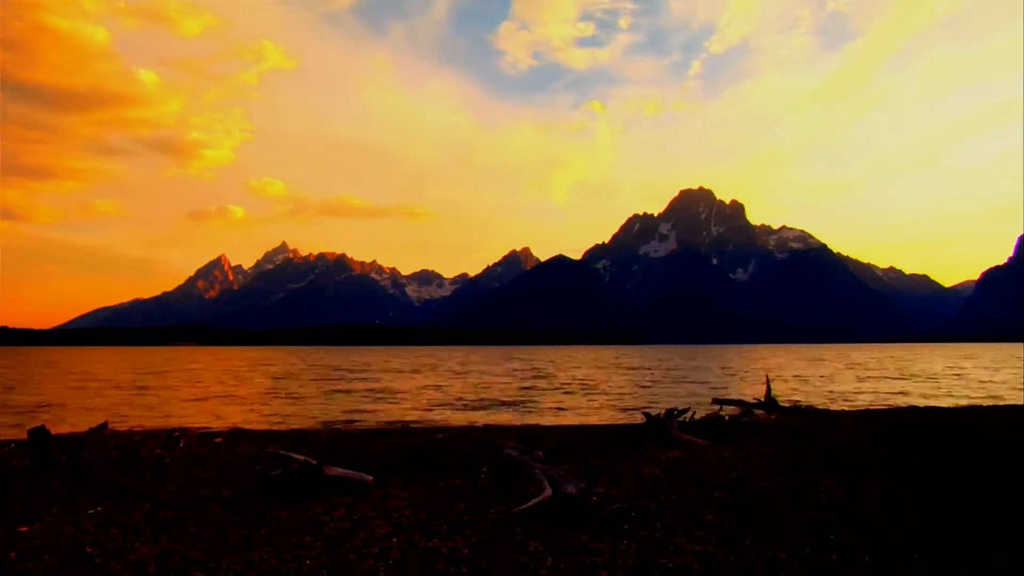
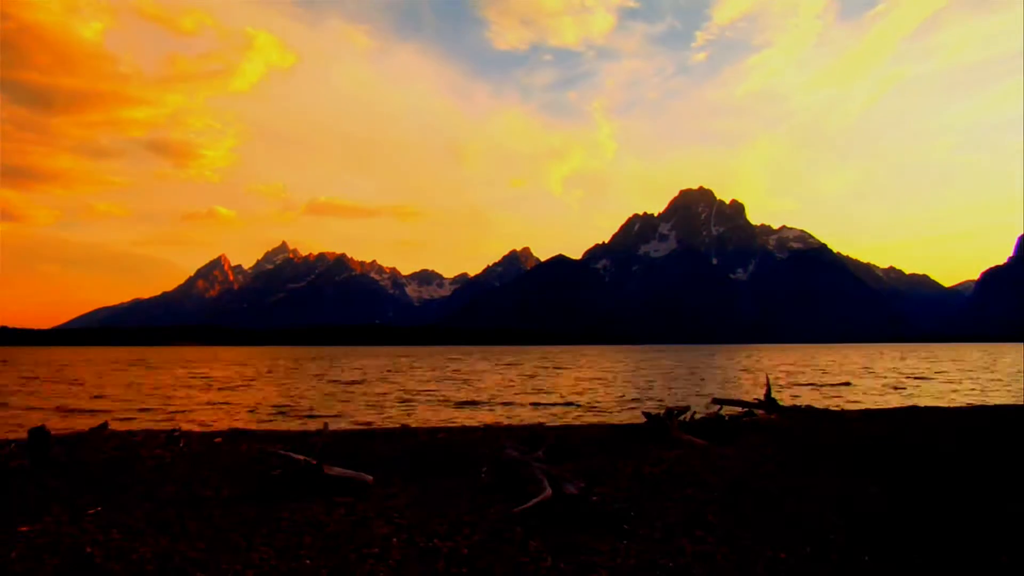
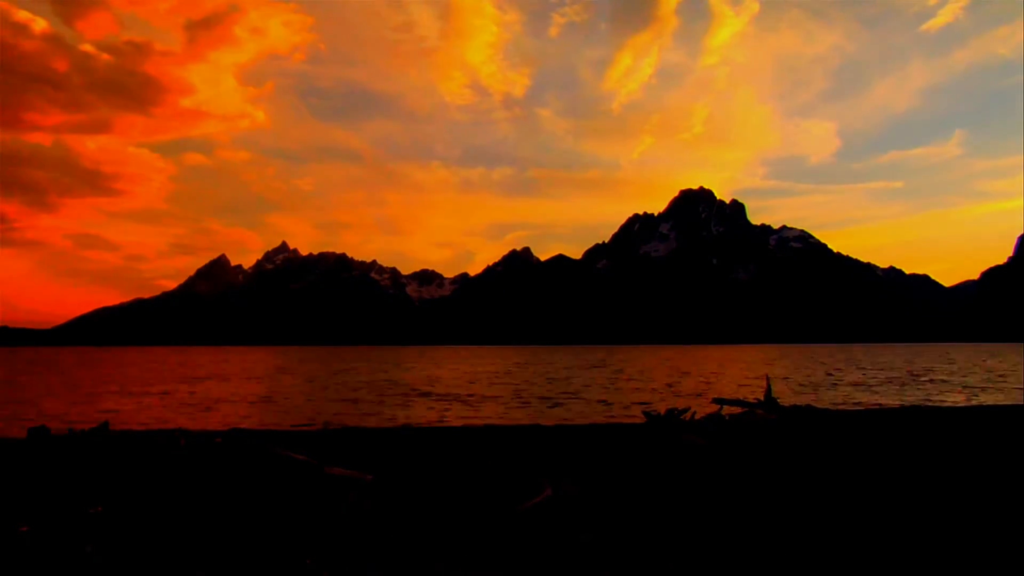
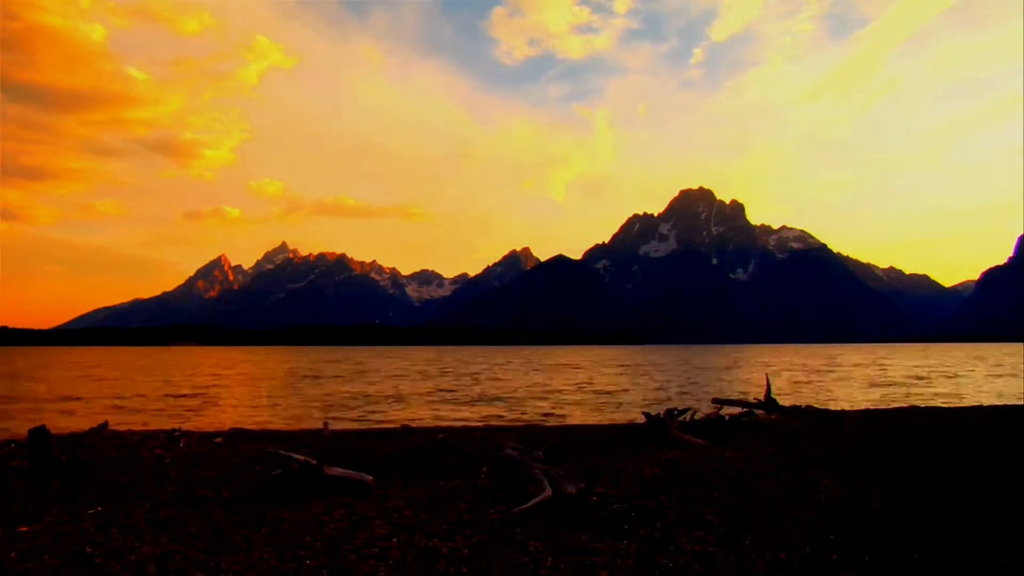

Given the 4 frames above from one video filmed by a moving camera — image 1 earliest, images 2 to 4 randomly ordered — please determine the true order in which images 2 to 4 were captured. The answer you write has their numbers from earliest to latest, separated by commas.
4, 2, 3
